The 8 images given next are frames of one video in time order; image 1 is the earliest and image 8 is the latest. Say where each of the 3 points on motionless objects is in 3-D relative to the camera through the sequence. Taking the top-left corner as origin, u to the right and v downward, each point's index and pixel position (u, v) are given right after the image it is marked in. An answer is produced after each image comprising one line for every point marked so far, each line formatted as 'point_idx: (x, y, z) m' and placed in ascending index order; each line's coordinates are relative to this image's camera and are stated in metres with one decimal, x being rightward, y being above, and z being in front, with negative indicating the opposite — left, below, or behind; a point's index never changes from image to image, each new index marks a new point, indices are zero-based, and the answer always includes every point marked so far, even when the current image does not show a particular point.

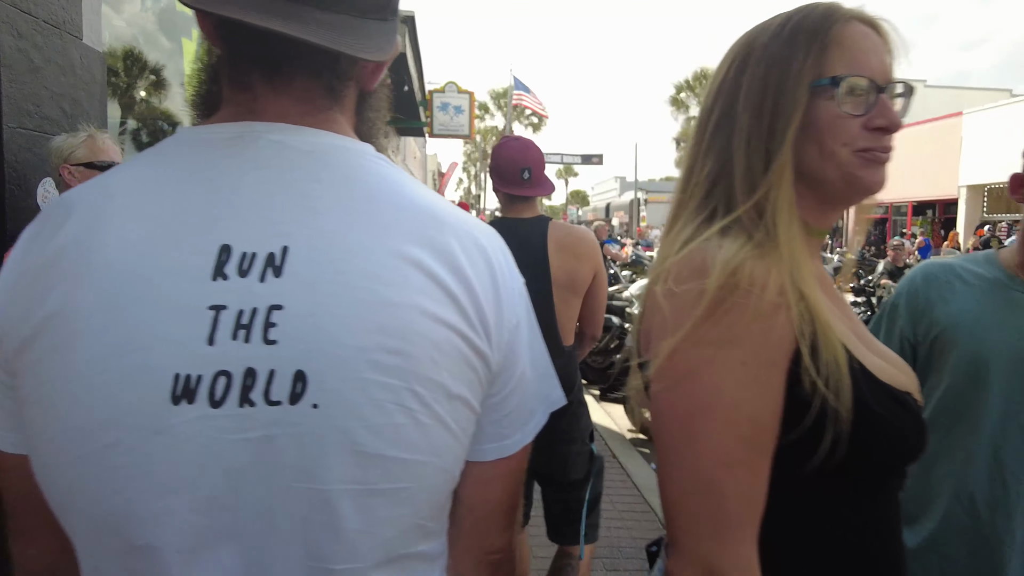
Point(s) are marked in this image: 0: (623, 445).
0: (+0.9, -1.3, +5.4) m
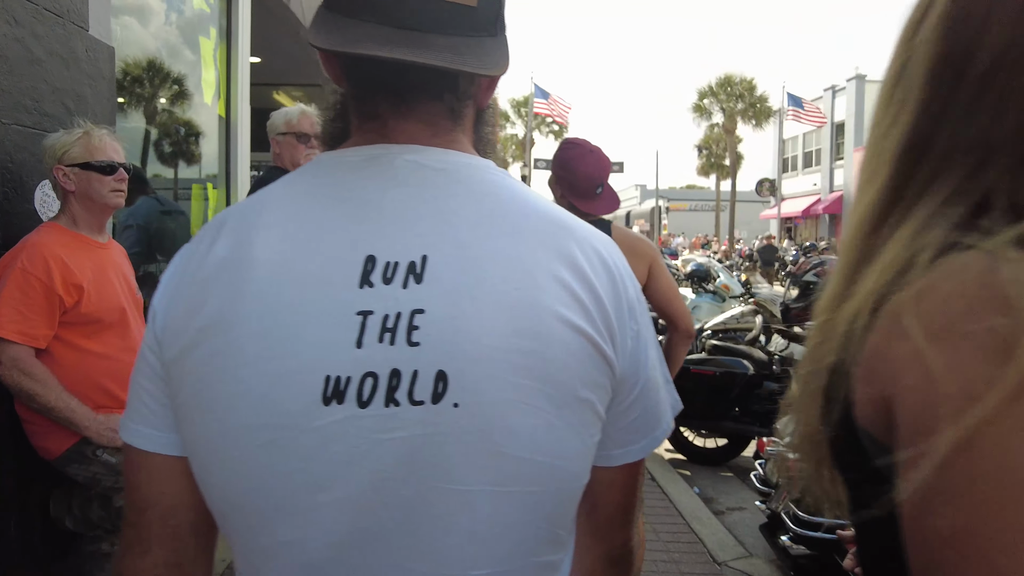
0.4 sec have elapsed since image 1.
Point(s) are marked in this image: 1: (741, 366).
0: (+1.2, -1.4, +5.1) m
1: (+1.7, -0.6, +4.8) m
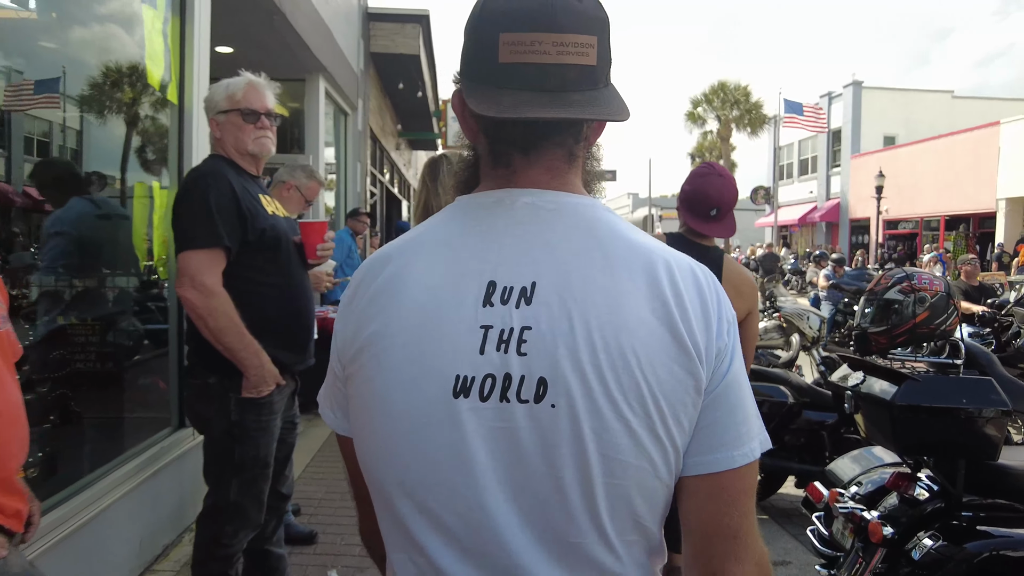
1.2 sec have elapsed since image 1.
0: (+1.2, -1.5, +4.5) m
1: (+1.7, -0.7, +4.2) m
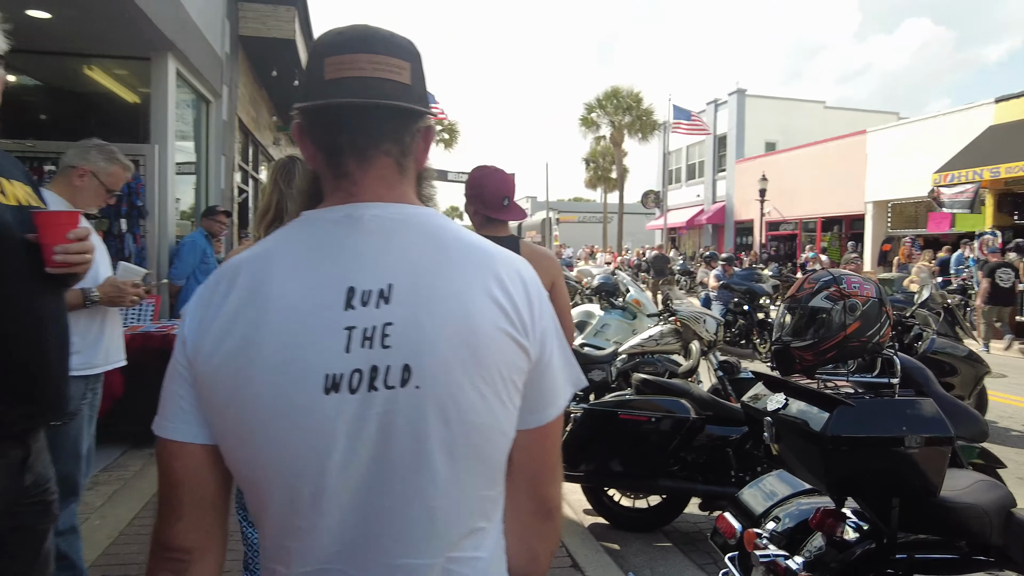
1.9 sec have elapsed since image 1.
0: (+0.4, -1.5, +4.0) m
1: (+1.0, -0.7, +3.9) m
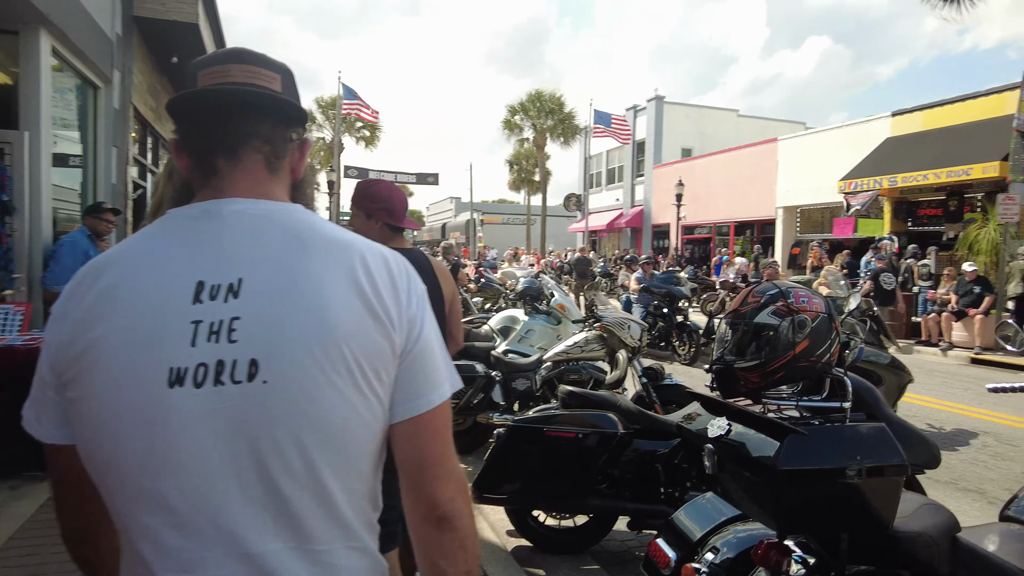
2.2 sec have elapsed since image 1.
0: (0.0, -1.6, +3.7) m
1: (+0.5, -0.8, +3.6) m
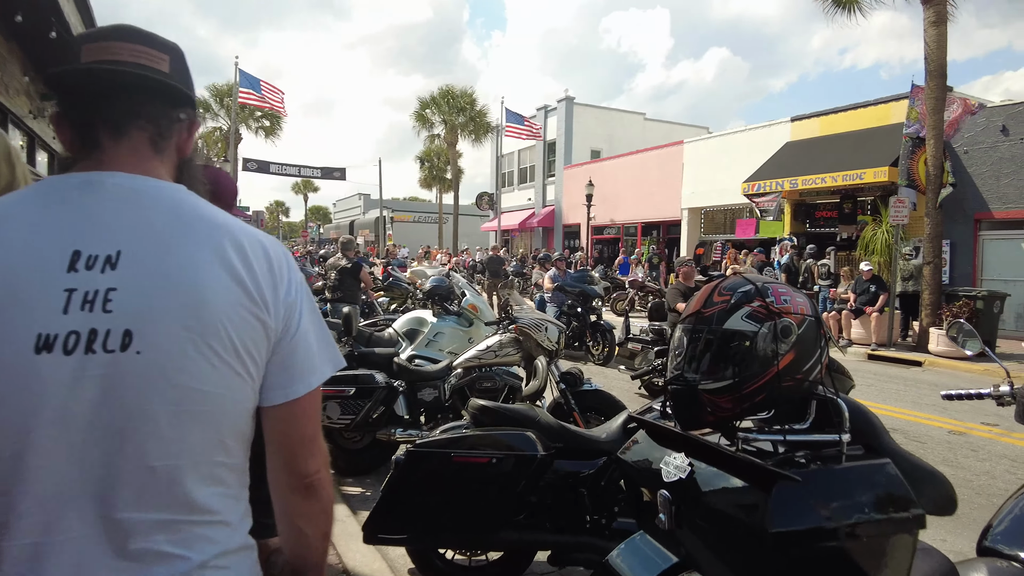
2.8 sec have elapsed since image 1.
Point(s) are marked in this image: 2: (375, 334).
0: (-0.5, -1.6, +3.2) m
1: (+0.1, -0.8, +3.1) m
2: (-1.3, -0.4, +6.2) m
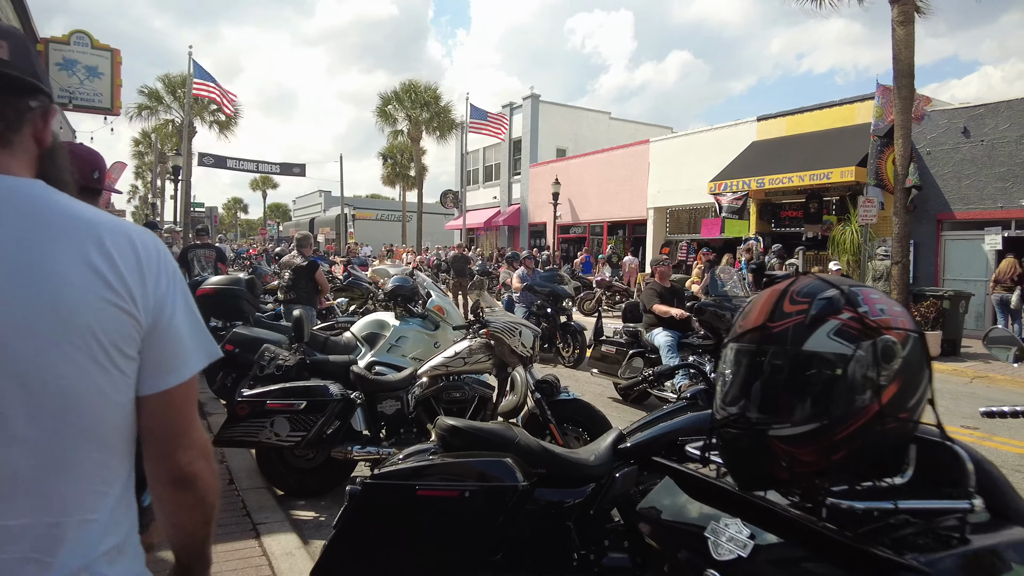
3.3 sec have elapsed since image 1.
0: (-0.6, -1.6, +2.7) m
1: (0.0, -0.8, +2.7) m
2: (-1.6, -0.4, +5.7) m
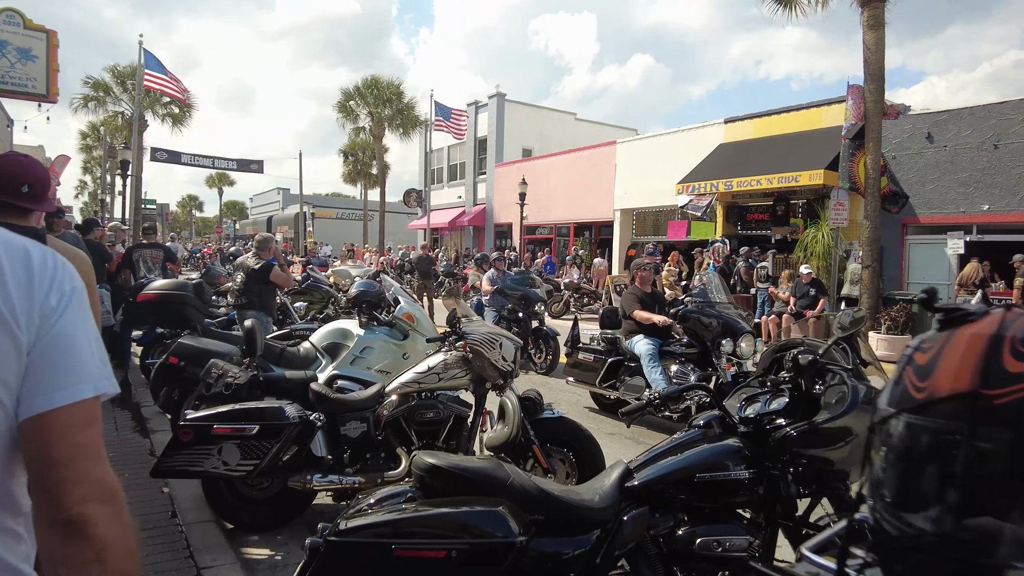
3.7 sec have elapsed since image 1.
0: (-0.6, -1.6, +2.2) m
1: (-0.1, -0.8, +2.3) m
2: (-1.8, -0.5, +5.2) m
